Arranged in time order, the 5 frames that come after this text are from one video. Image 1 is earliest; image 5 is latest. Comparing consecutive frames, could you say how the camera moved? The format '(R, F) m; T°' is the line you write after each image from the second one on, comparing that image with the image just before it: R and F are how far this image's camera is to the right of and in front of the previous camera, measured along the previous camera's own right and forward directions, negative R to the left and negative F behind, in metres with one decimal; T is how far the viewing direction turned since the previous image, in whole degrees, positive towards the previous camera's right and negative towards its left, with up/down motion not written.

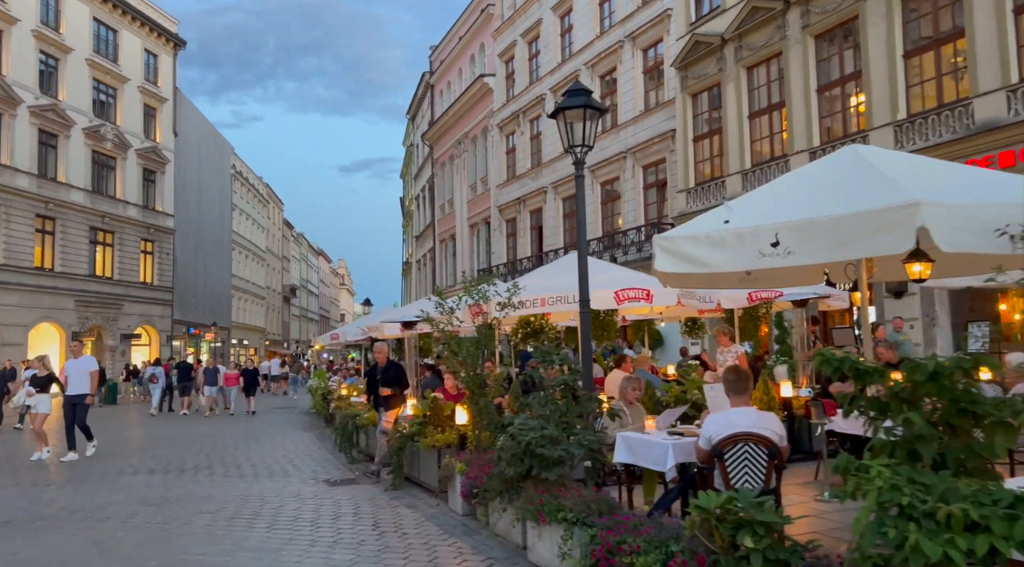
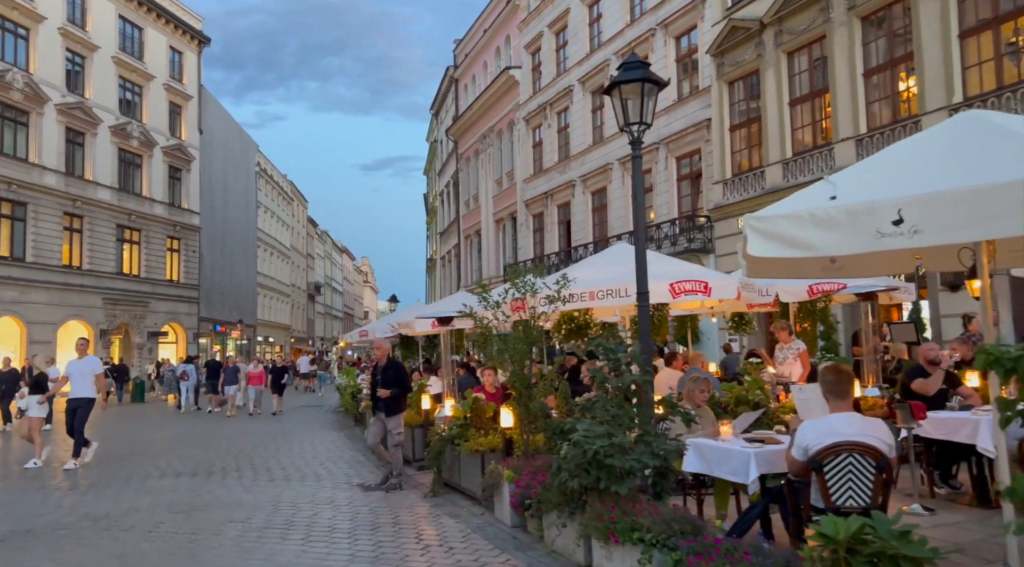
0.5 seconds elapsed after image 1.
(-0.2, +0.6) m; -2°
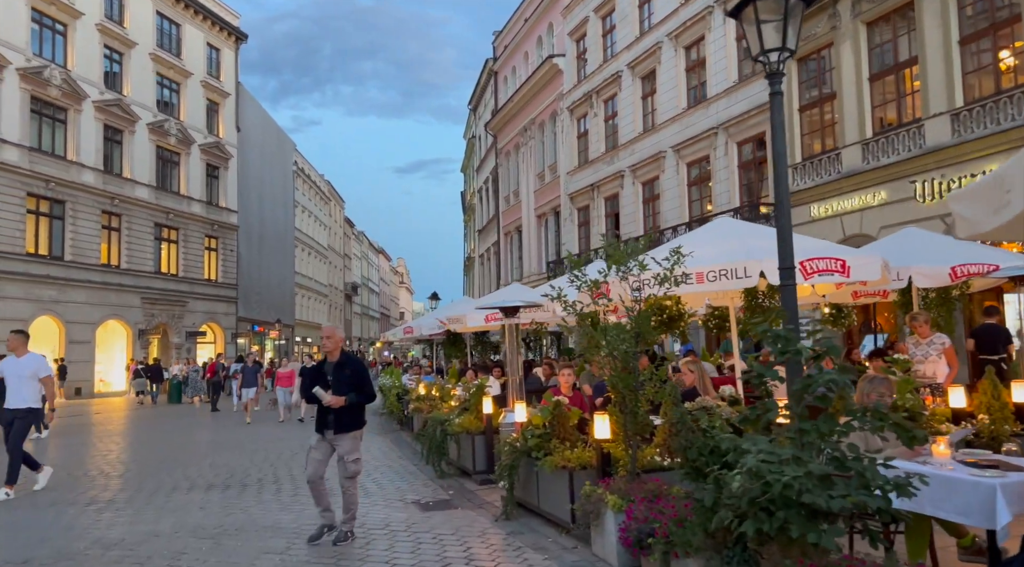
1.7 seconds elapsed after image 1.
(-0.4, +1.4) m; -2°
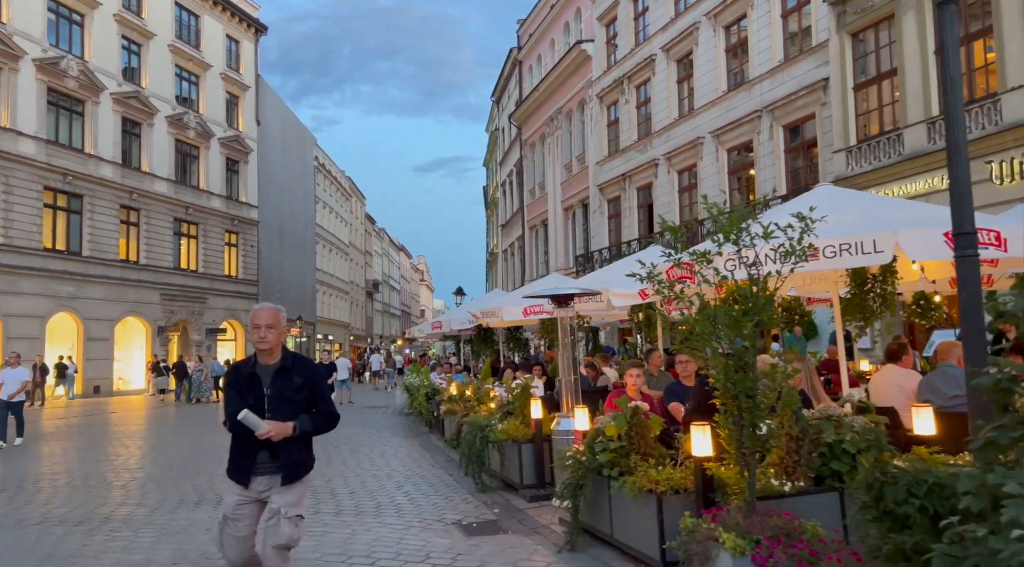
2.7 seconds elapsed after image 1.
(-0.3, +1.2) m; -1°
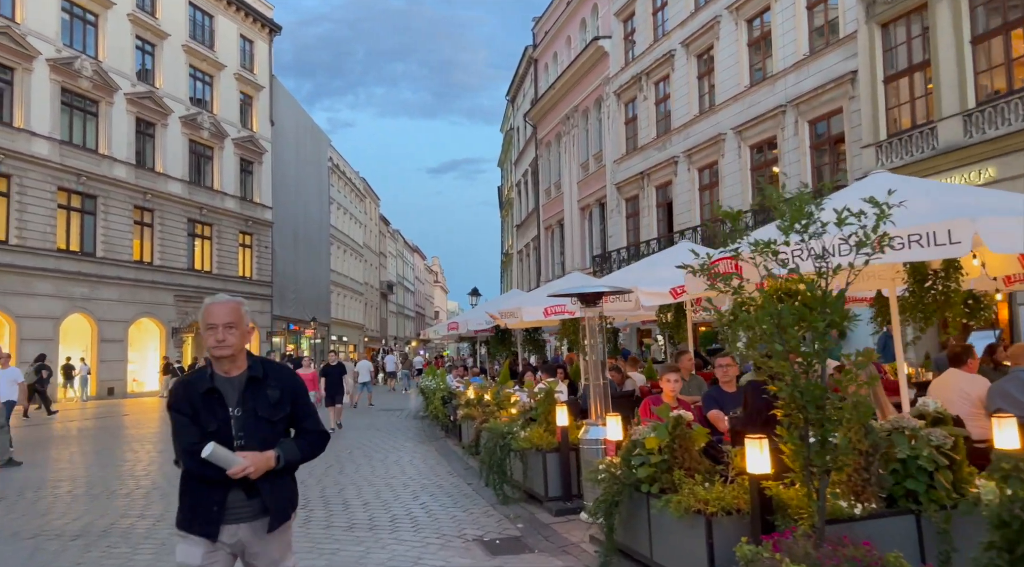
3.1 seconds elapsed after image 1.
(-0.1, +0.5) m; -1°
